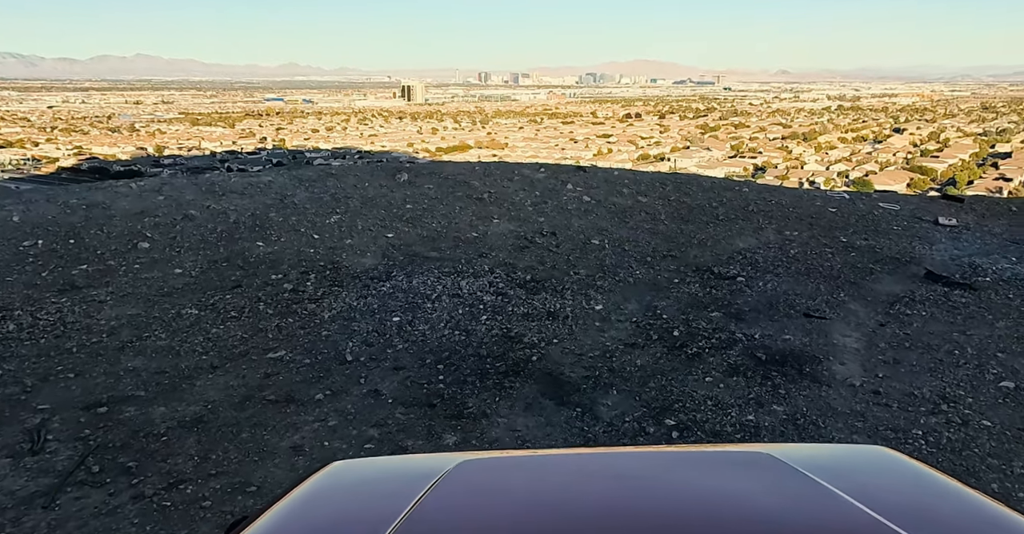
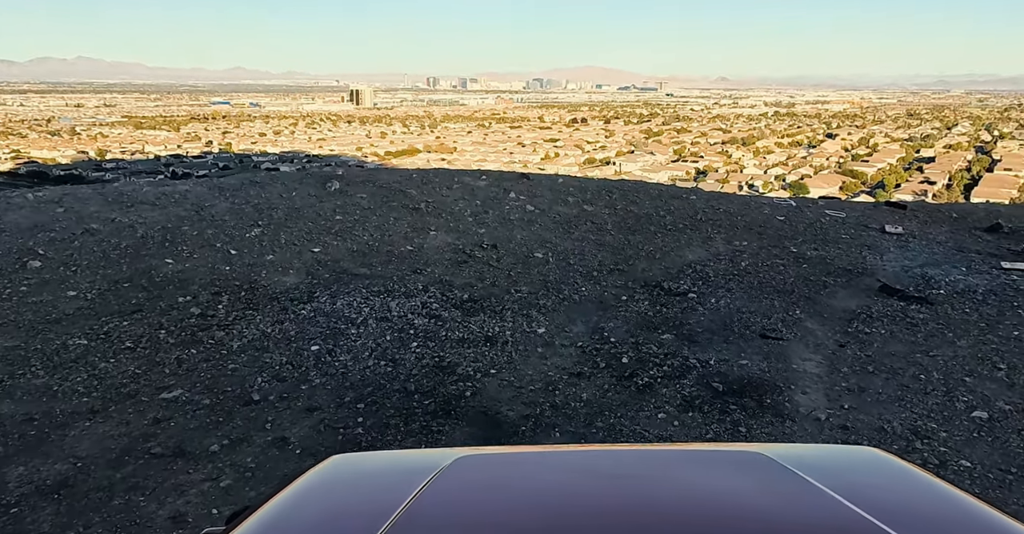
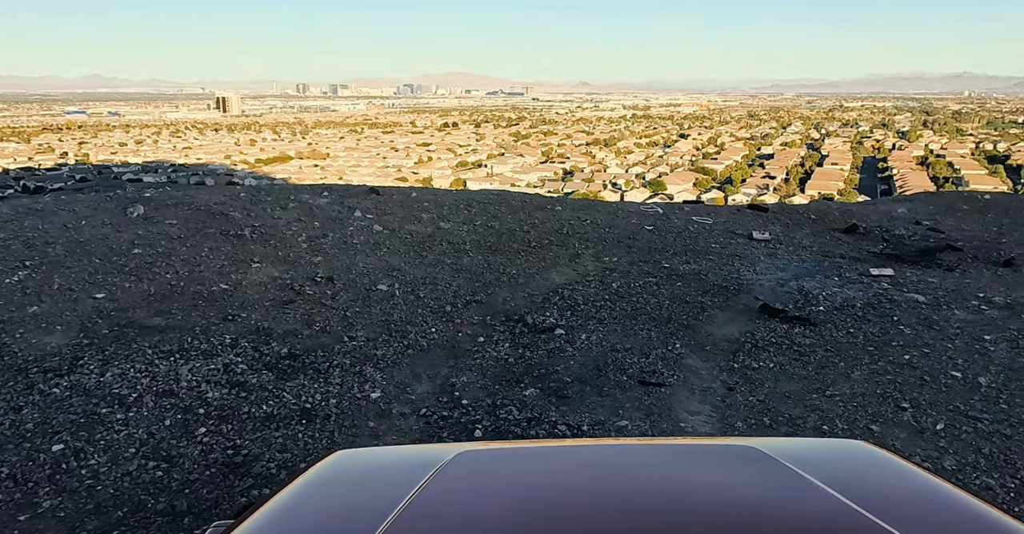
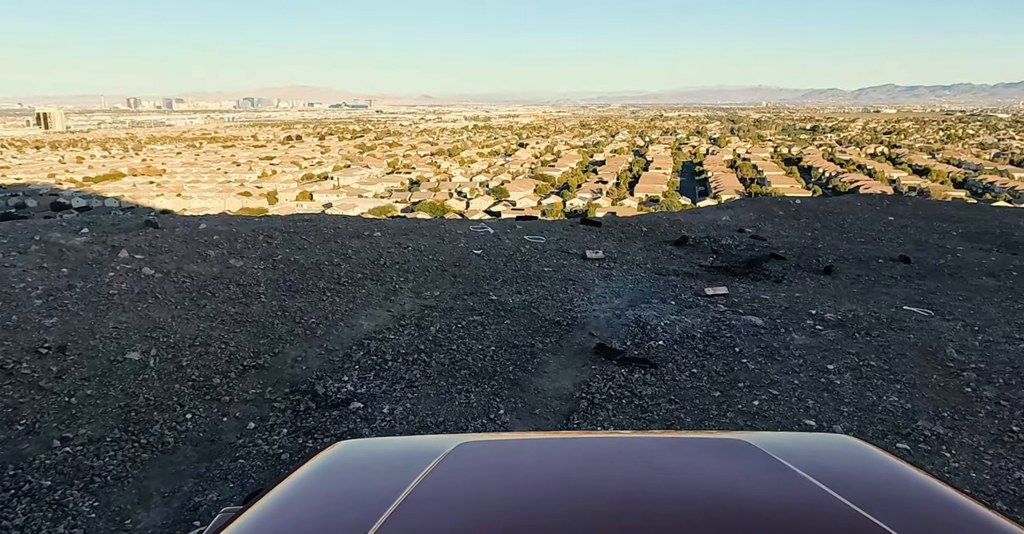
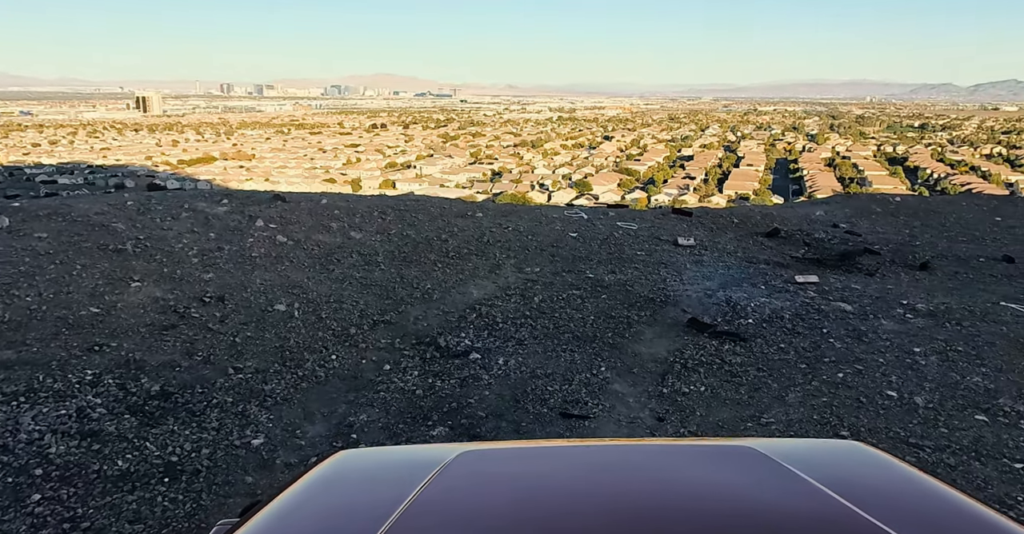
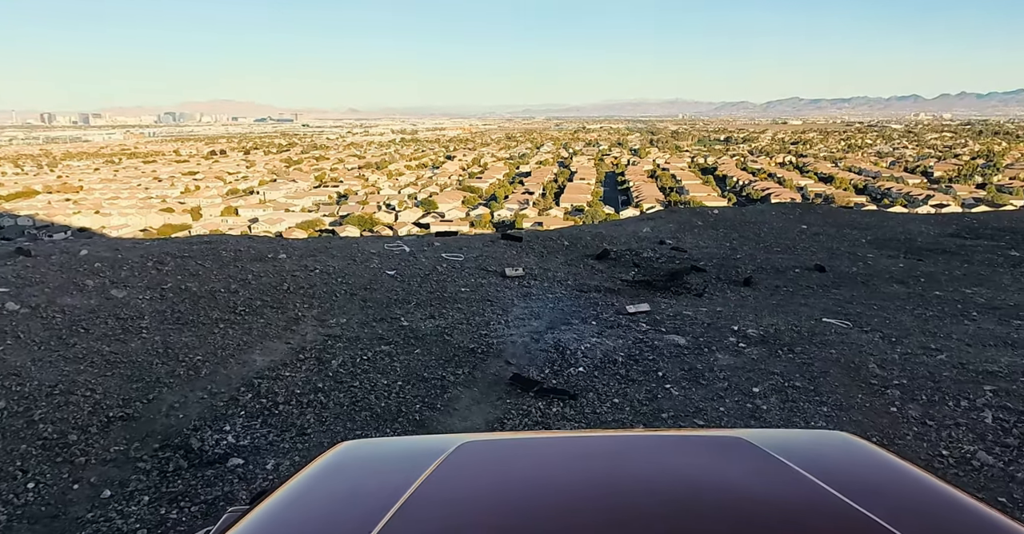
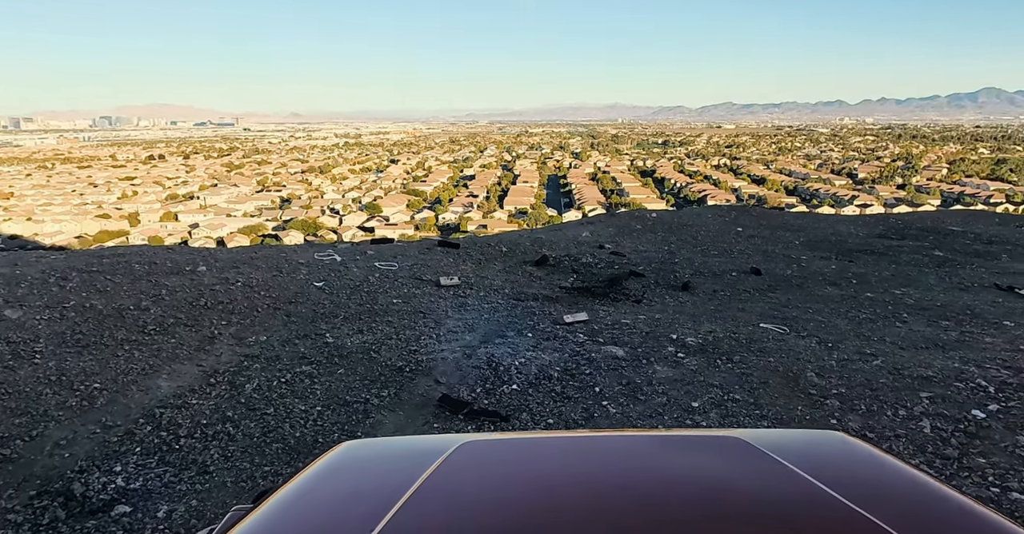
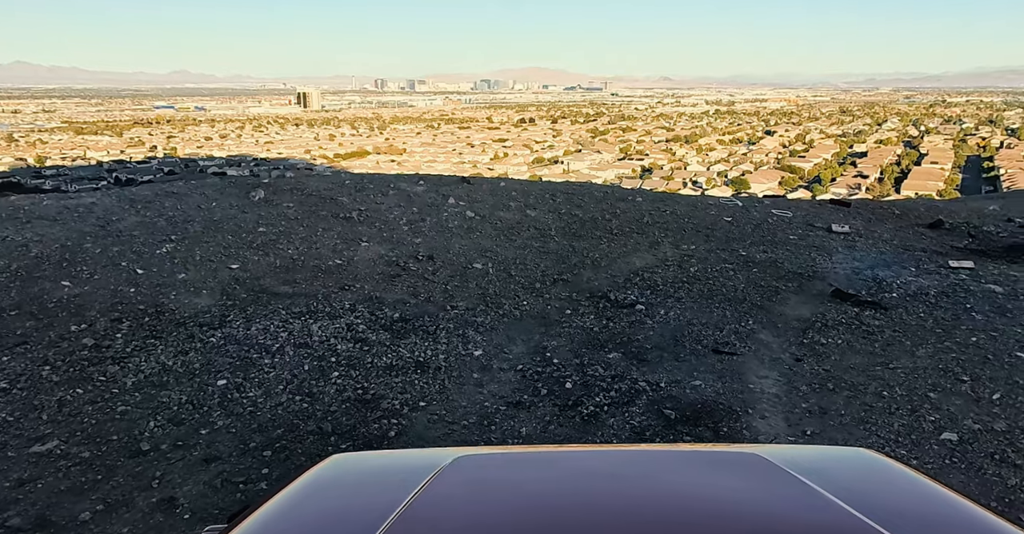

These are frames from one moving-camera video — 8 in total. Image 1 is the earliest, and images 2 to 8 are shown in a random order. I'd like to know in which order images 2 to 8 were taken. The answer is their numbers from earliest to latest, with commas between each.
2, 8, 3, 5, 4, 6, 7
